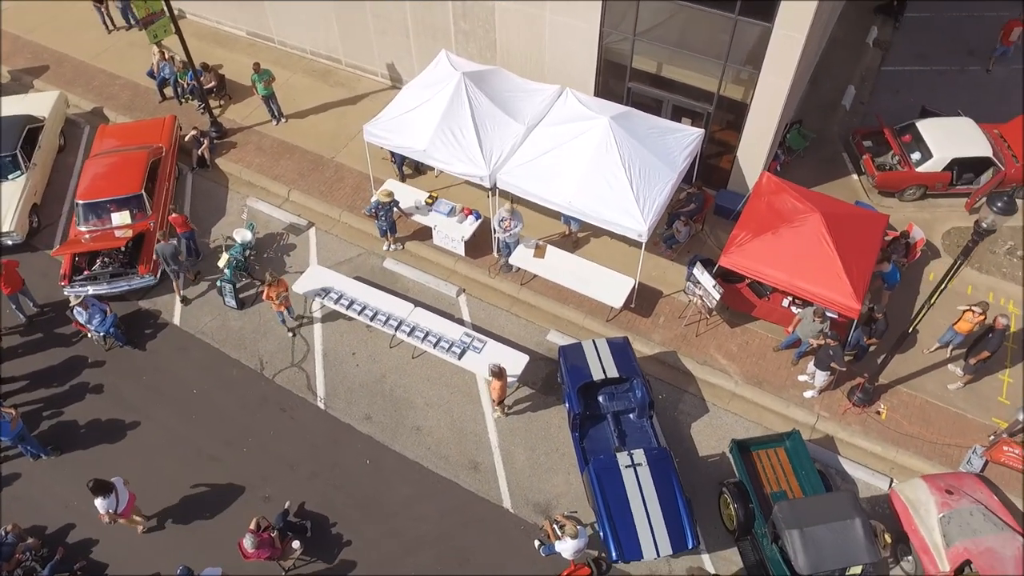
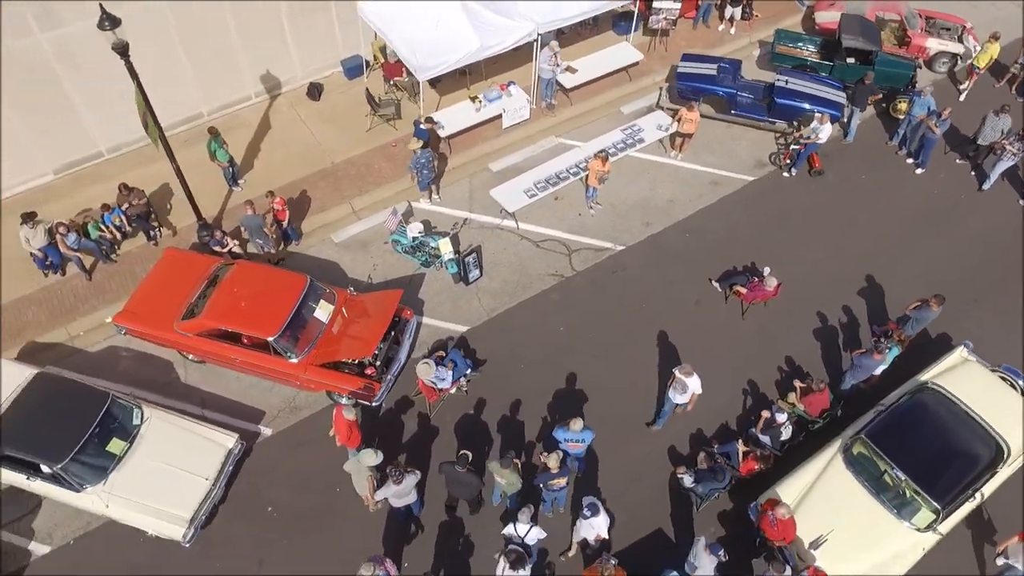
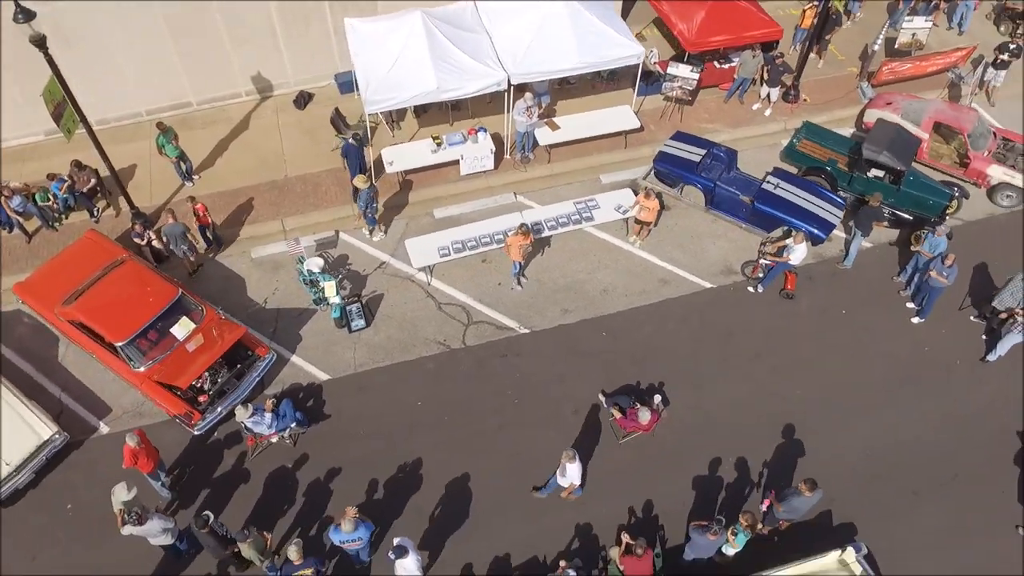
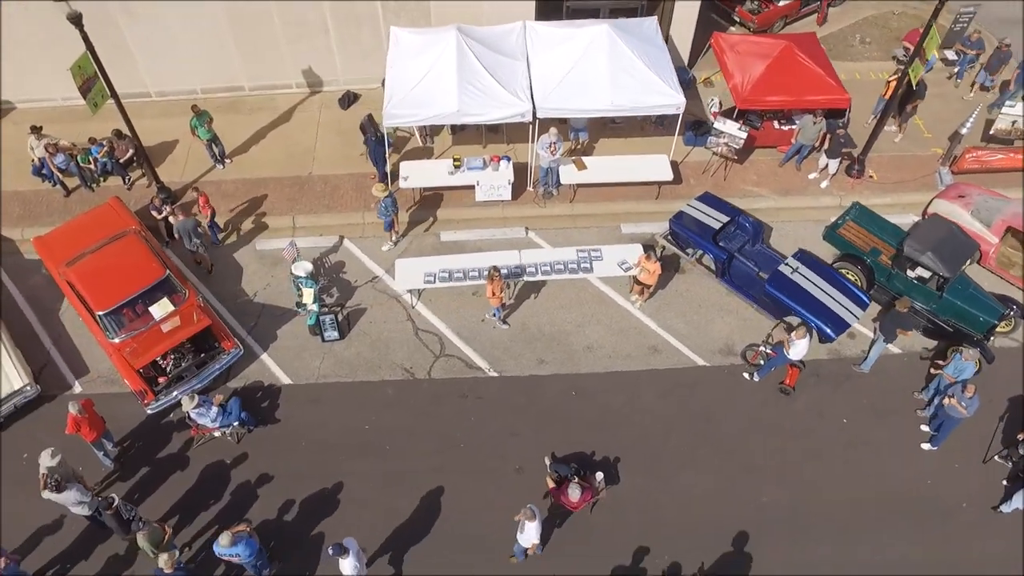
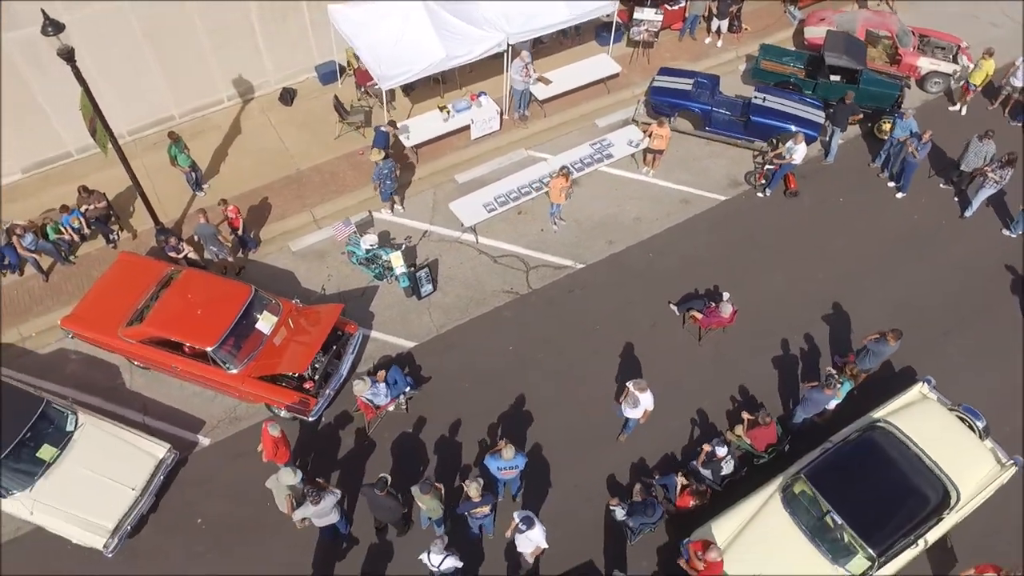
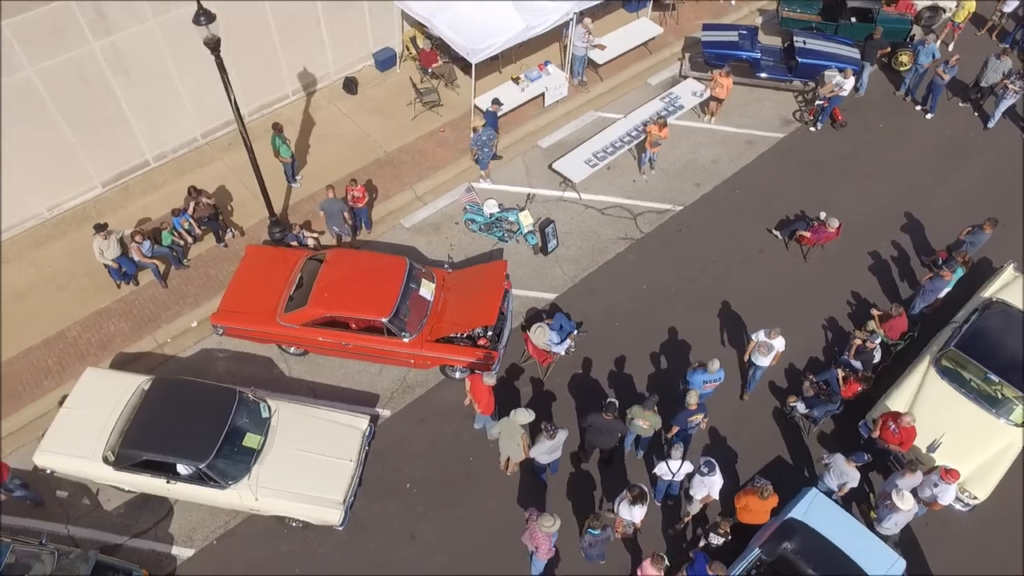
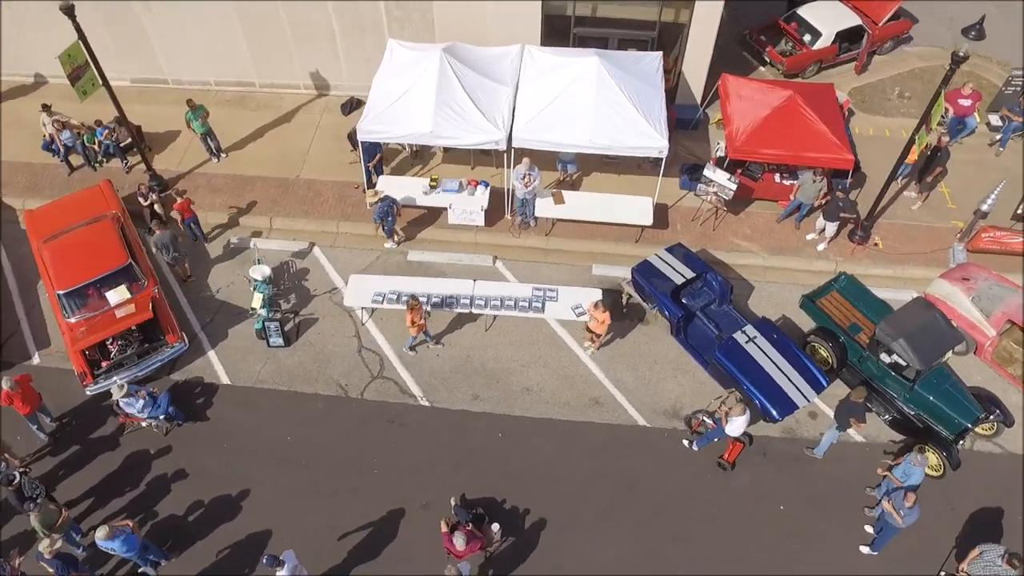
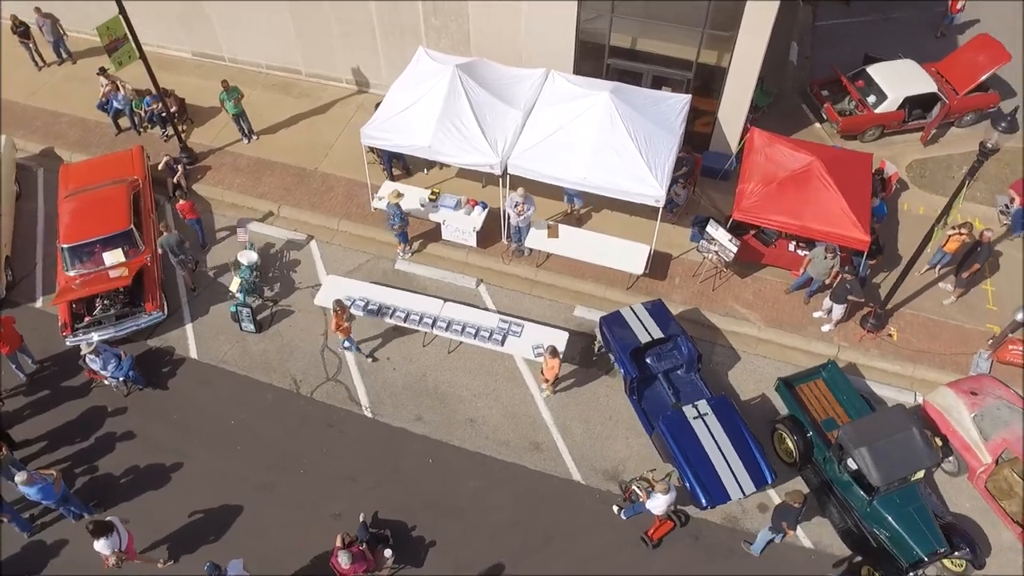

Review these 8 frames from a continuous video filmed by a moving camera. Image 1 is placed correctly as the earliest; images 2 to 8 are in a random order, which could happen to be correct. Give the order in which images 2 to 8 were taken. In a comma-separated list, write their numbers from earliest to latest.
8, 7, 4, 3, 5, 2, 6
